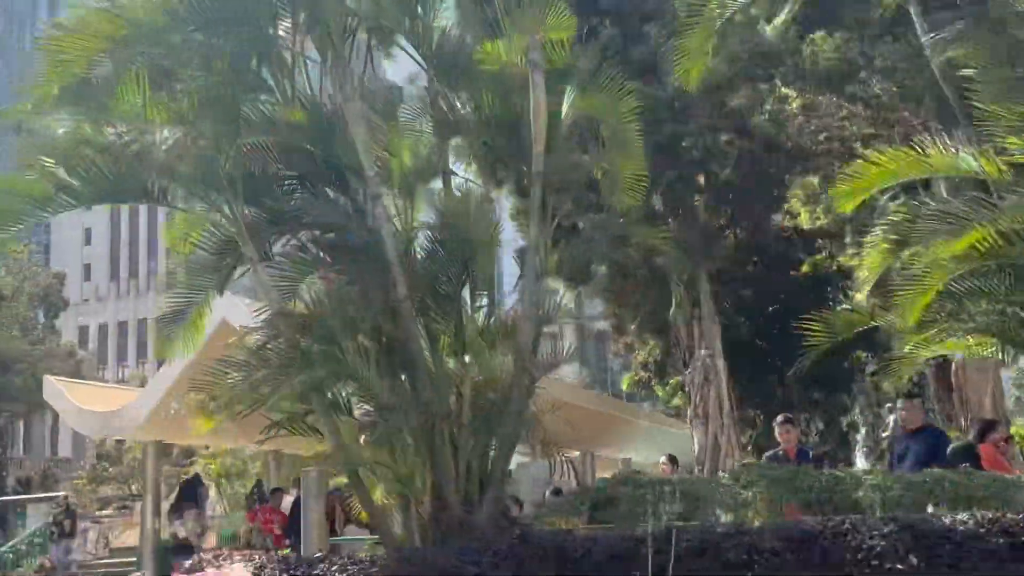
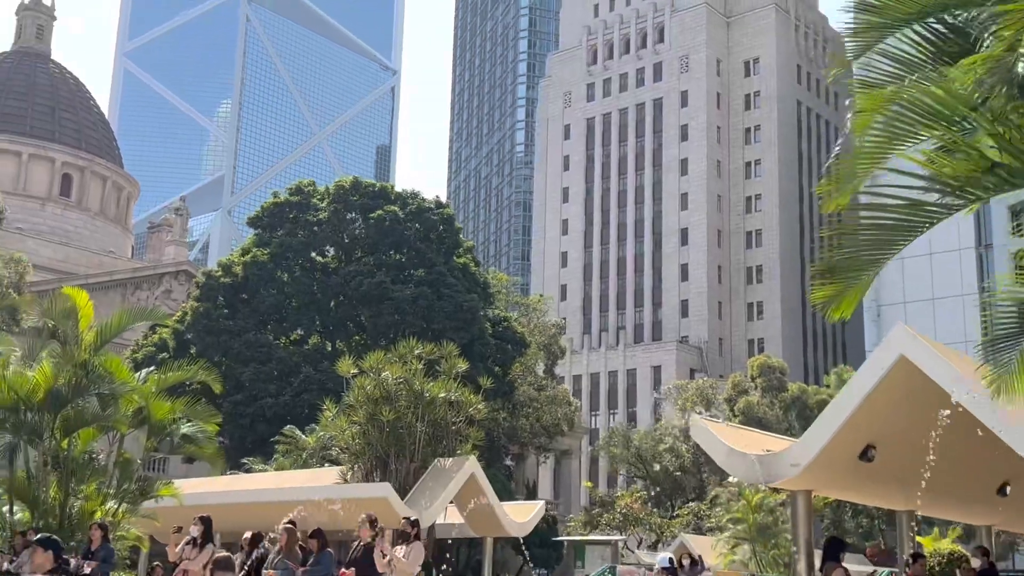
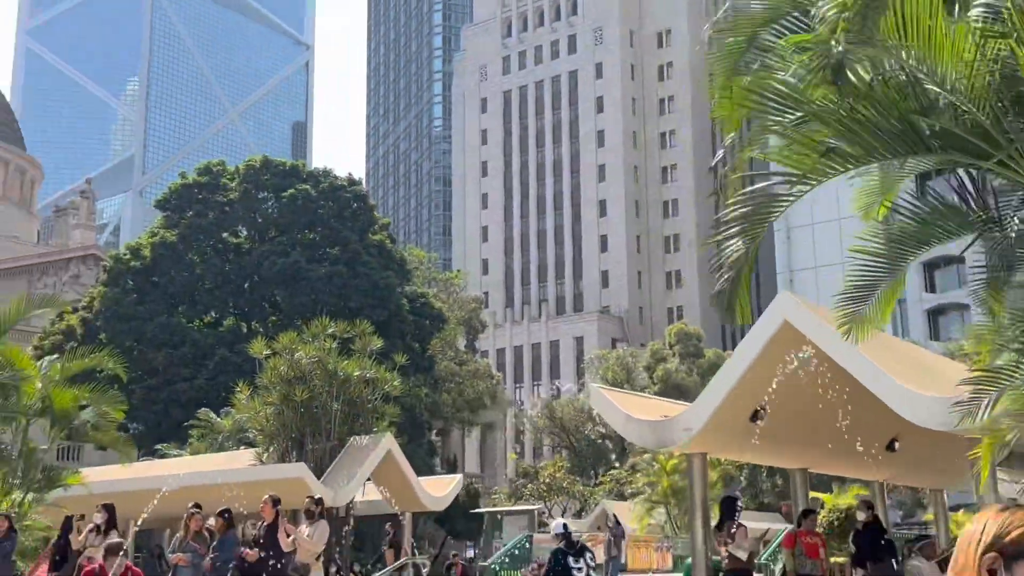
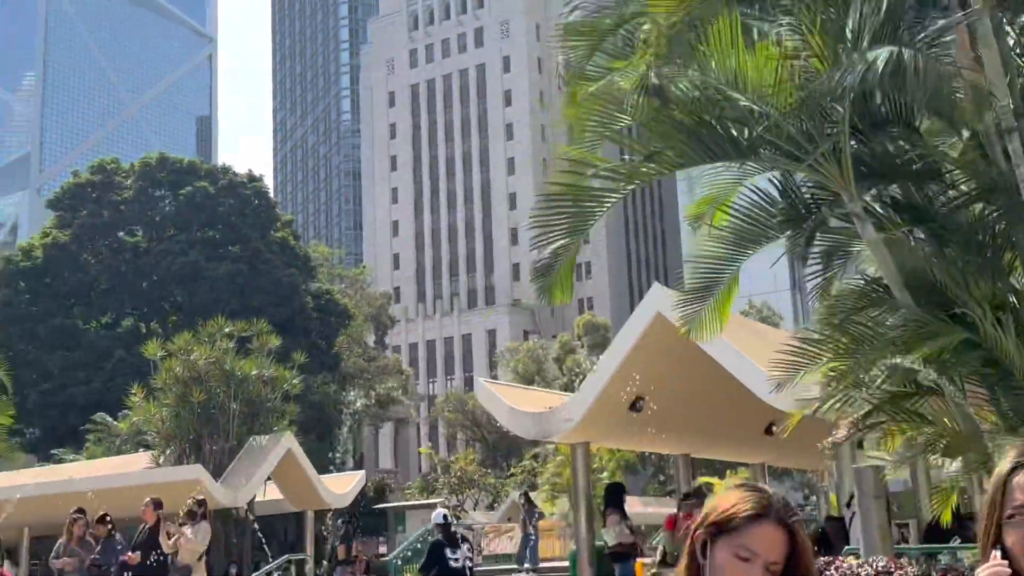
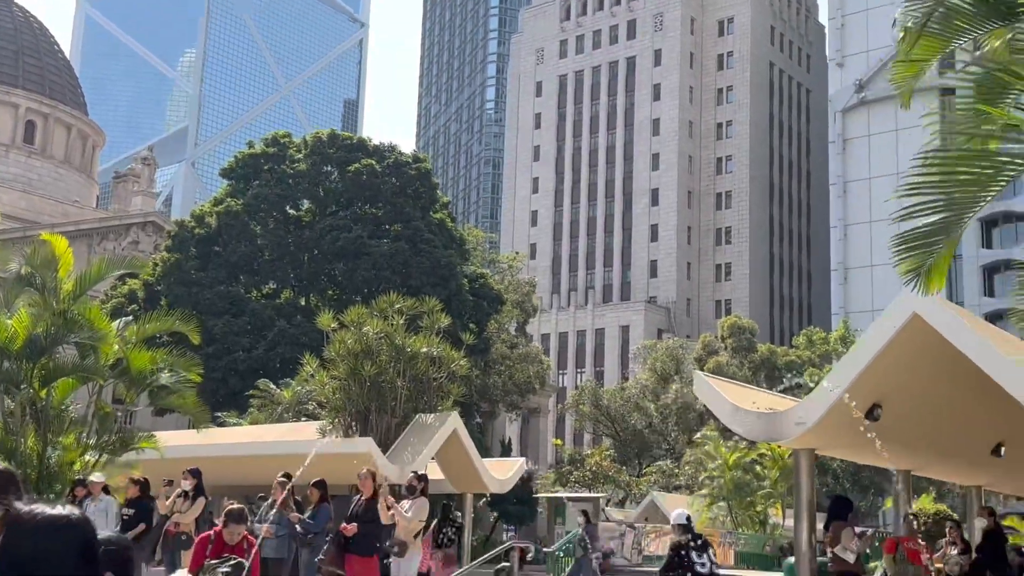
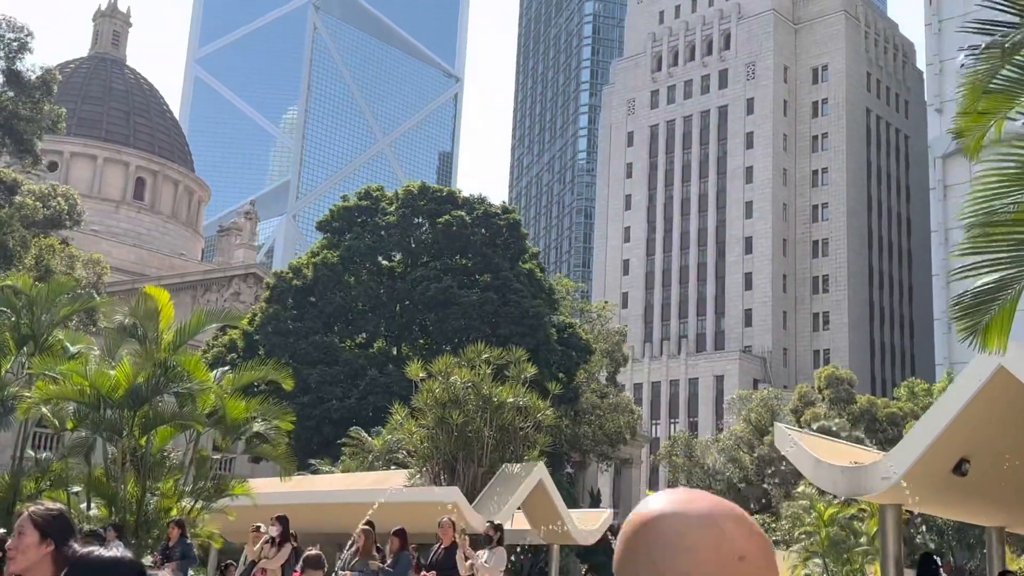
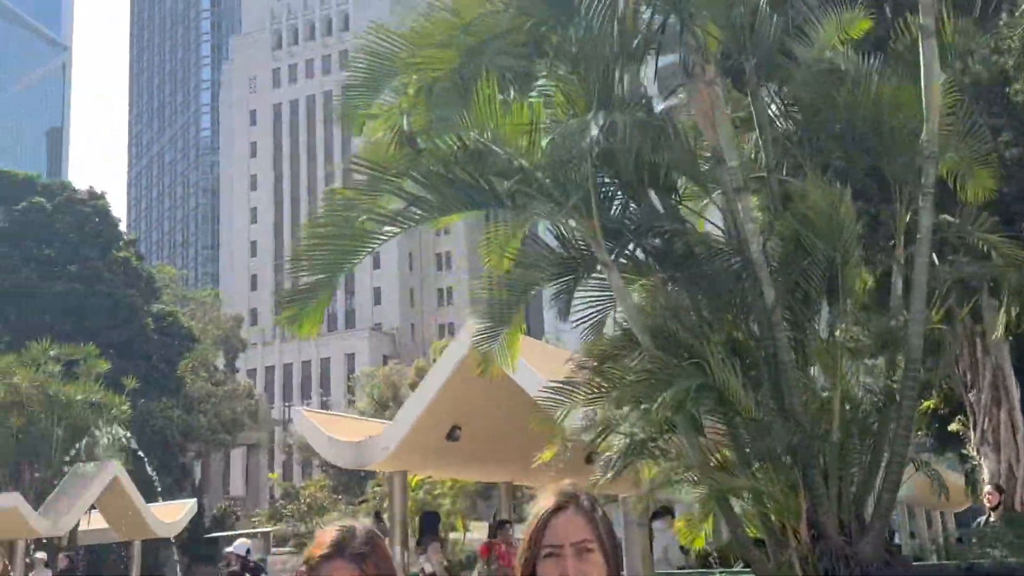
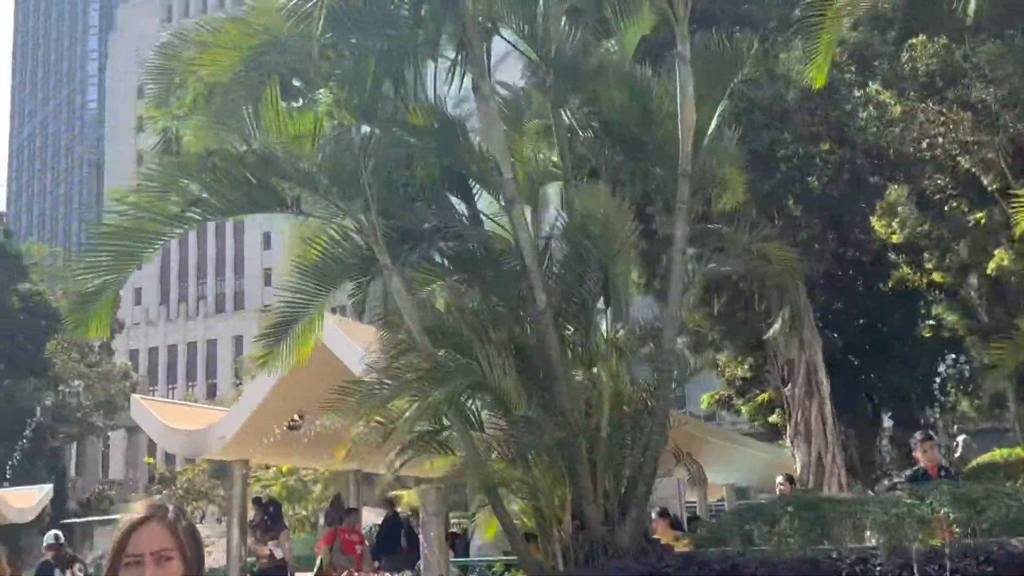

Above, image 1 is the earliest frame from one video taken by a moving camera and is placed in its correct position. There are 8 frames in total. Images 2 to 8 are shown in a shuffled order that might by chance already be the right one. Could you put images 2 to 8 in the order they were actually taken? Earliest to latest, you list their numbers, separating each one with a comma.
8, 7, 4, 3, 2, 6, 5
